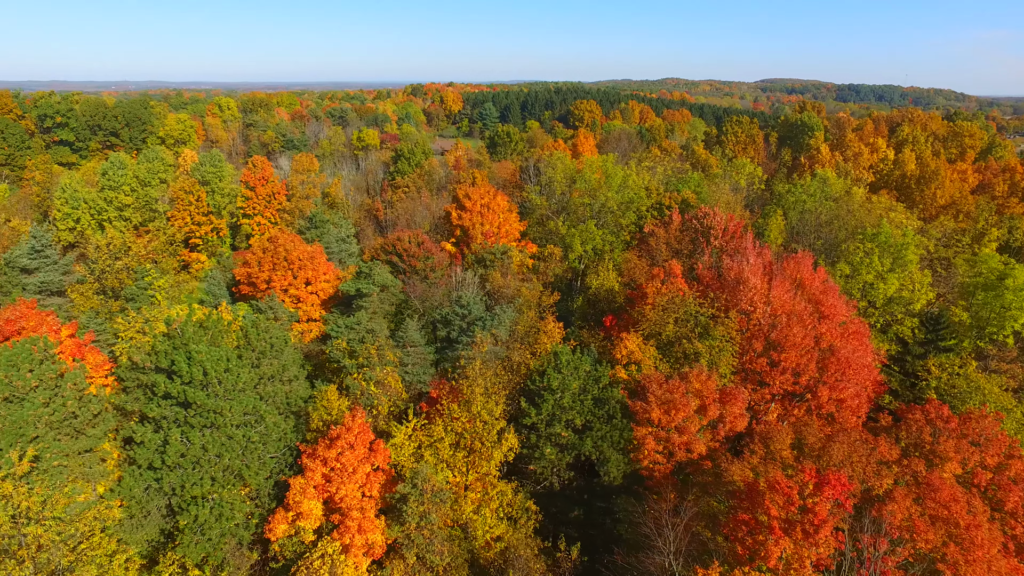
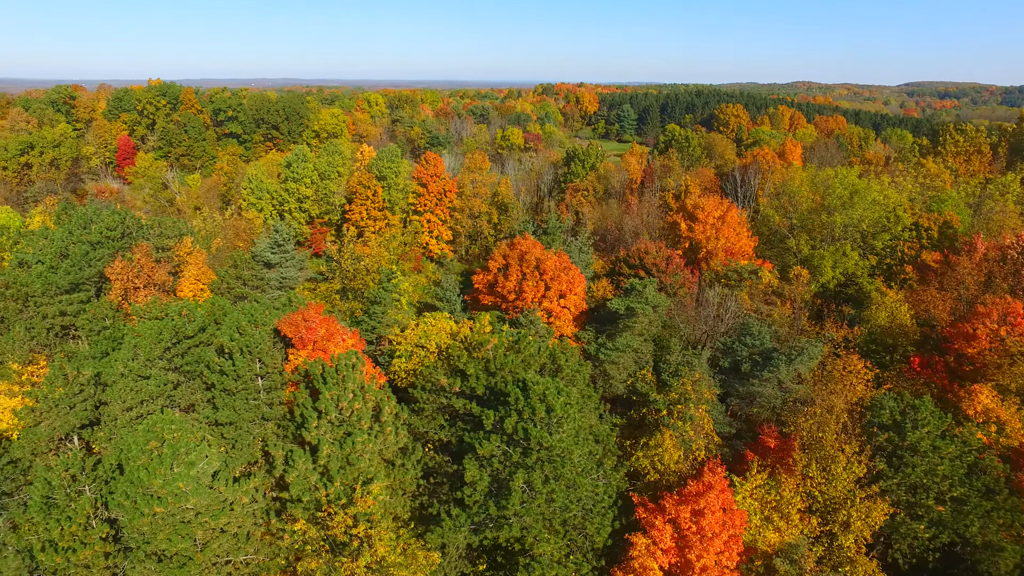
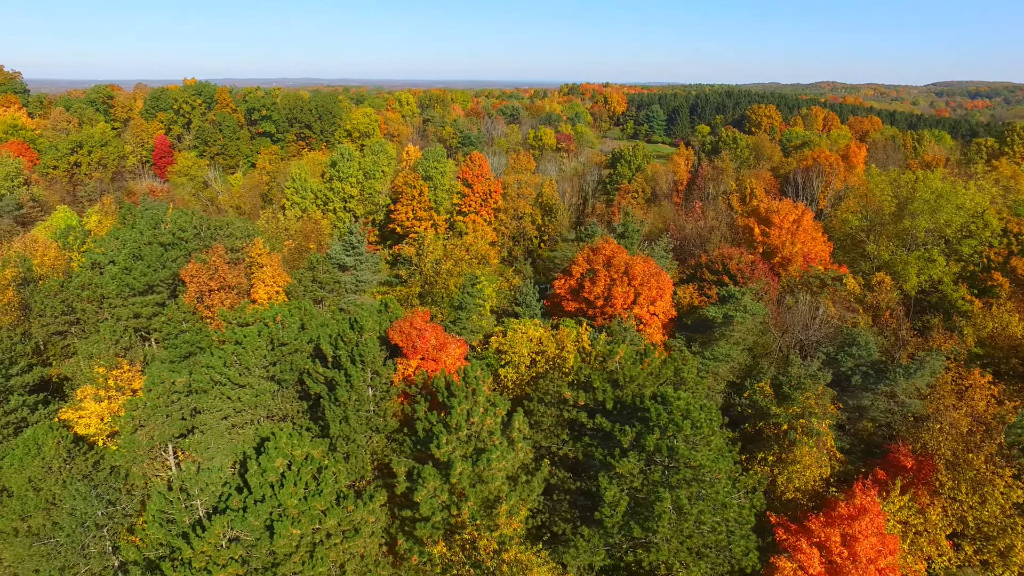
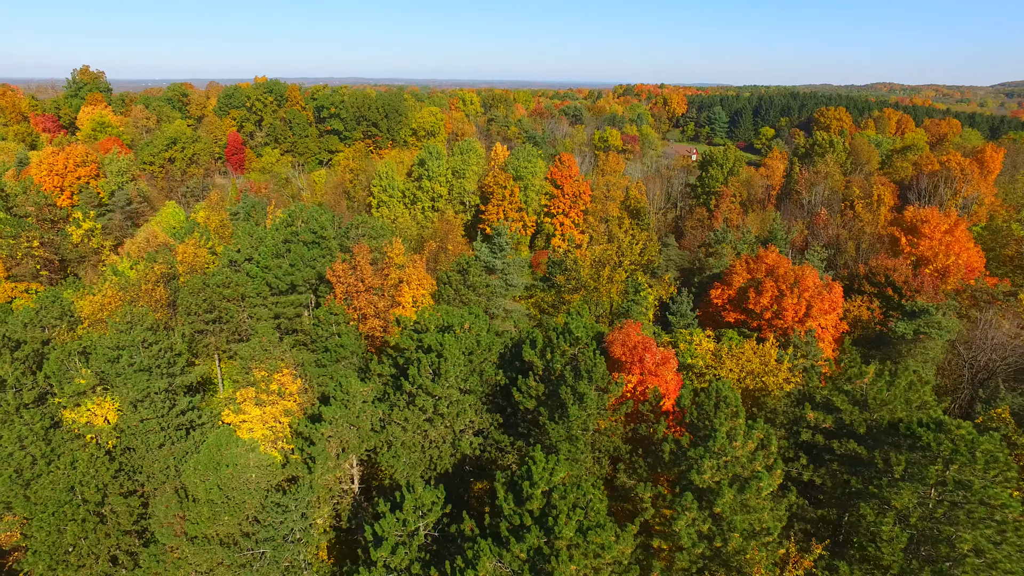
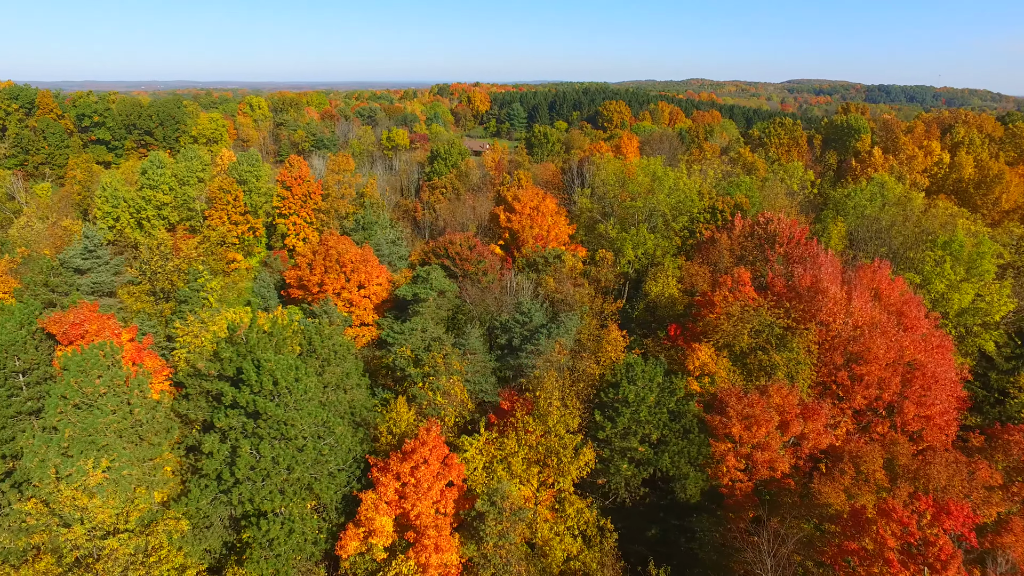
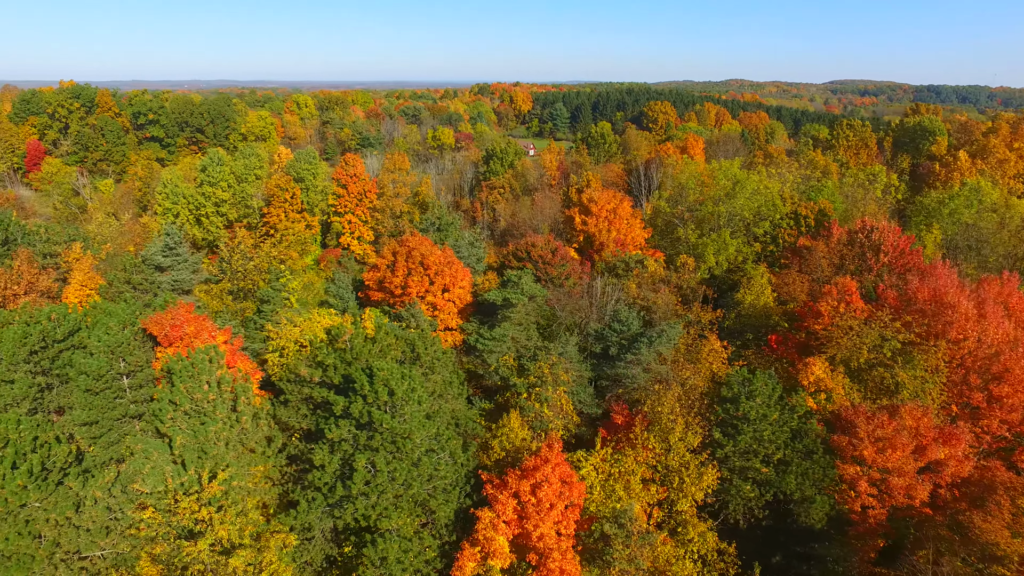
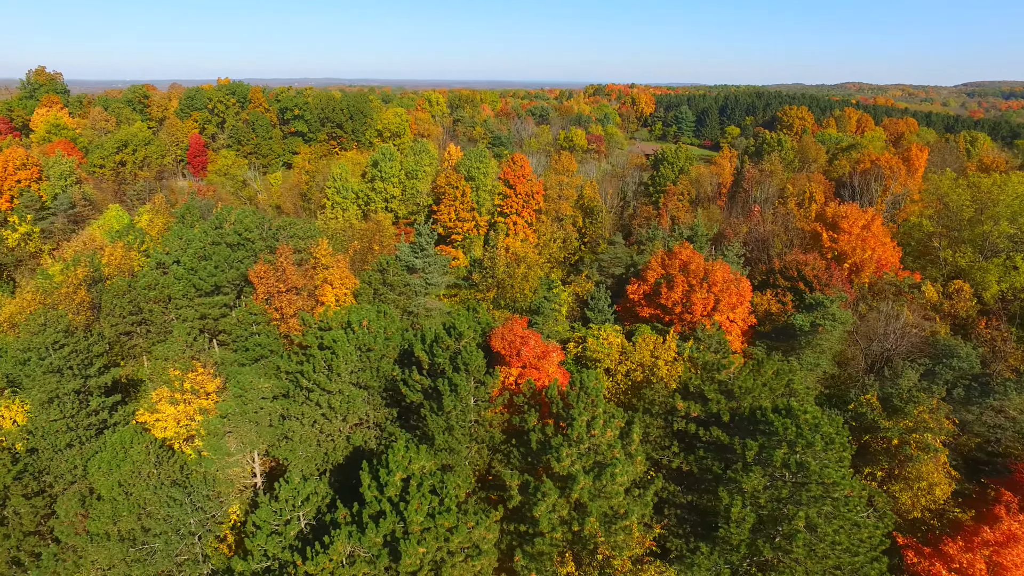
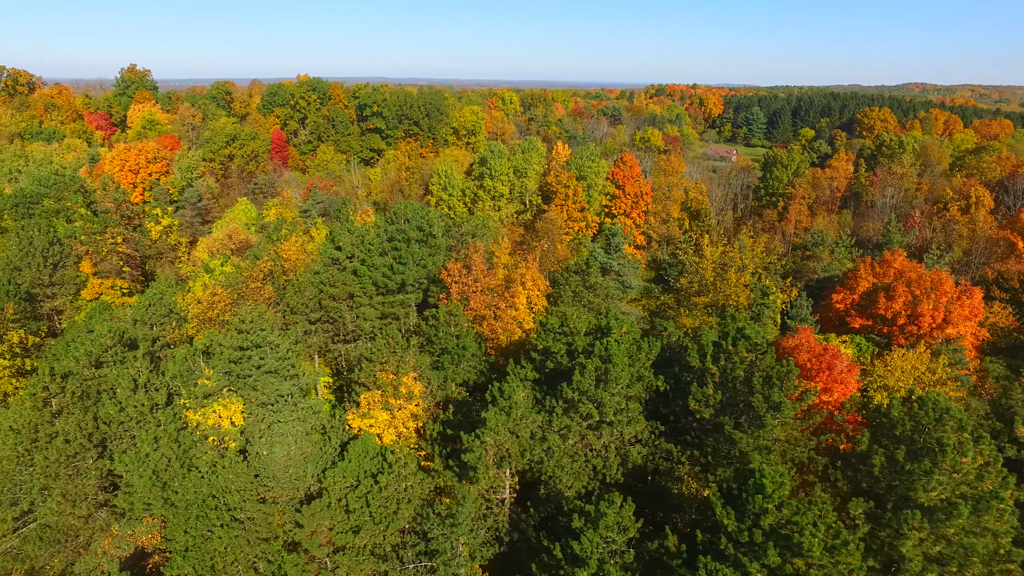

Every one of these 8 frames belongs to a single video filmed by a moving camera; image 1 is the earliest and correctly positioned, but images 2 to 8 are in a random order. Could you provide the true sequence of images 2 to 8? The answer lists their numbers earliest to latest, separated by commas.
5, 6, 2, 3, 7, 4, 8
